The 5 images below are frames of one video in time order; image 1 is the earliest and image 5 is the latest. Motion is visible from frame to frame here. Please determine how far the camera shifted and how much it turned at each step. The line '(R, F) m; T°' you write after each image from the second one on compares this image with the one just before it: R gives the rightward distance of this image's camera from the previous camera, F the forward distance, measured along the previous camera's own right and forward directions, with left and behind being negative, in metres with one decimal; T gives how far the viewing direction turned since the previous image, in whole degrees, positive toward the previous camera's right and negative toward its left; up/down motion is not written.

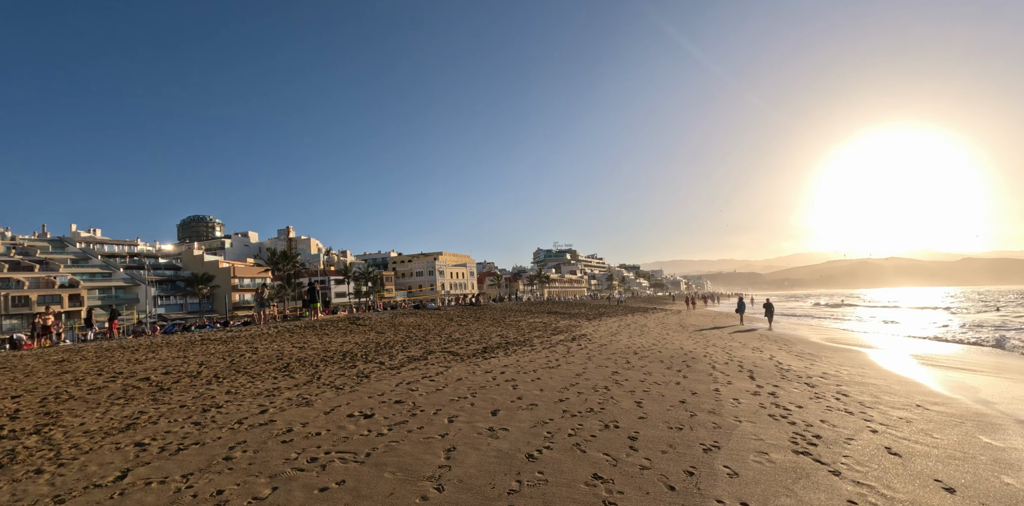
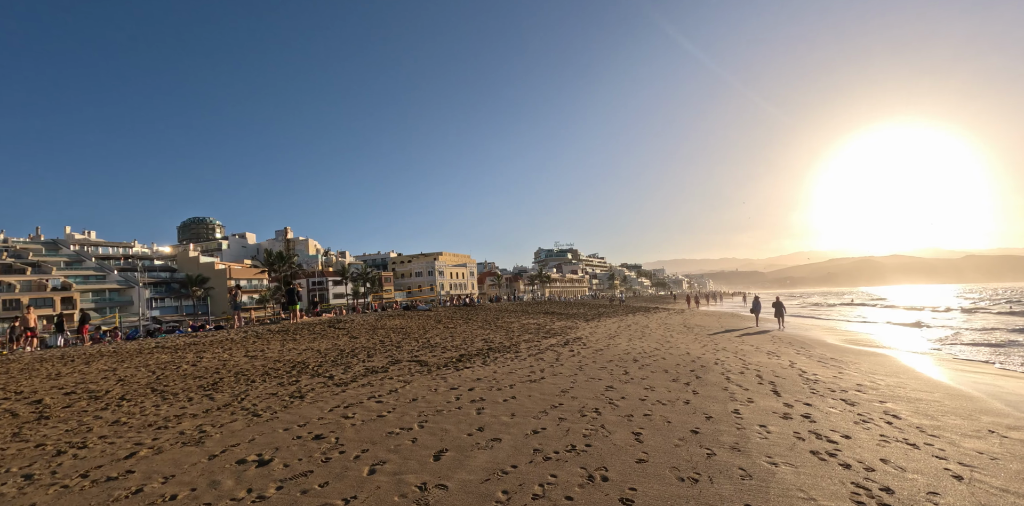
(+0.7, +2.2) m; 0°
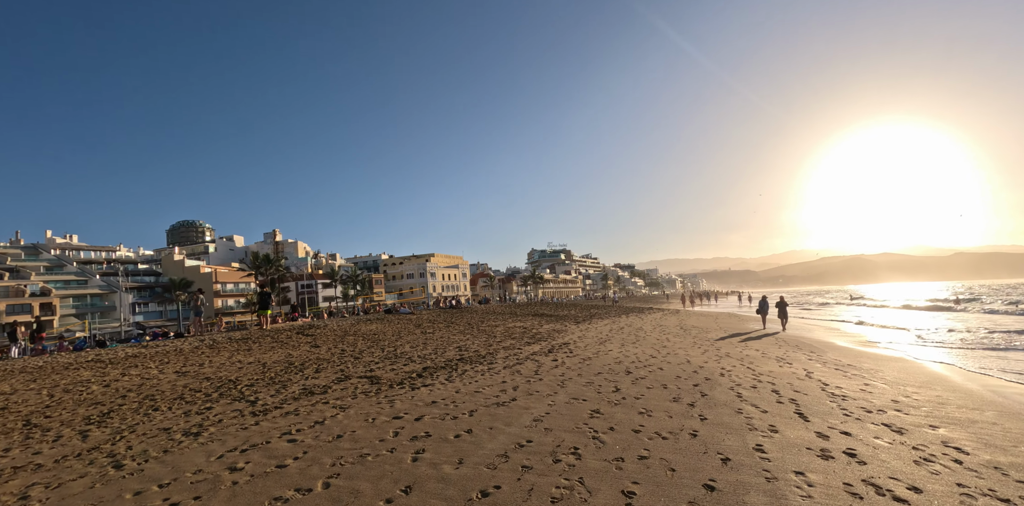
(+0.6, +2.0) m; +1°
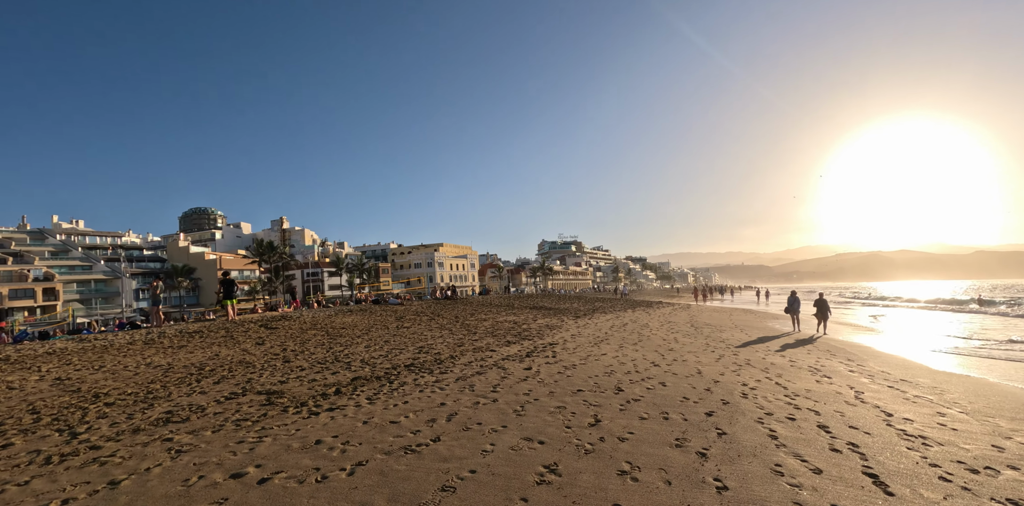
(+1.2, +2.9) m; -1°
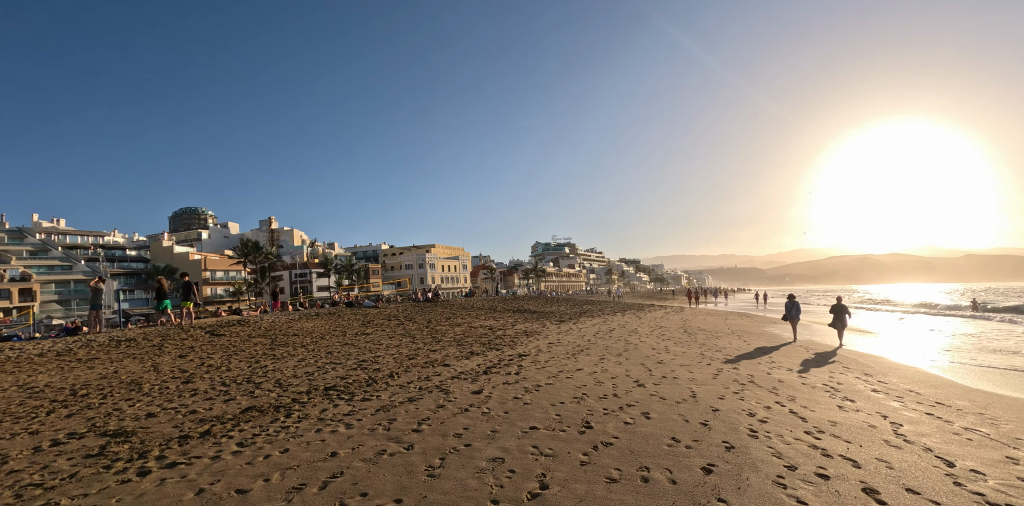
(+0.9, +2.1) m; +1°
